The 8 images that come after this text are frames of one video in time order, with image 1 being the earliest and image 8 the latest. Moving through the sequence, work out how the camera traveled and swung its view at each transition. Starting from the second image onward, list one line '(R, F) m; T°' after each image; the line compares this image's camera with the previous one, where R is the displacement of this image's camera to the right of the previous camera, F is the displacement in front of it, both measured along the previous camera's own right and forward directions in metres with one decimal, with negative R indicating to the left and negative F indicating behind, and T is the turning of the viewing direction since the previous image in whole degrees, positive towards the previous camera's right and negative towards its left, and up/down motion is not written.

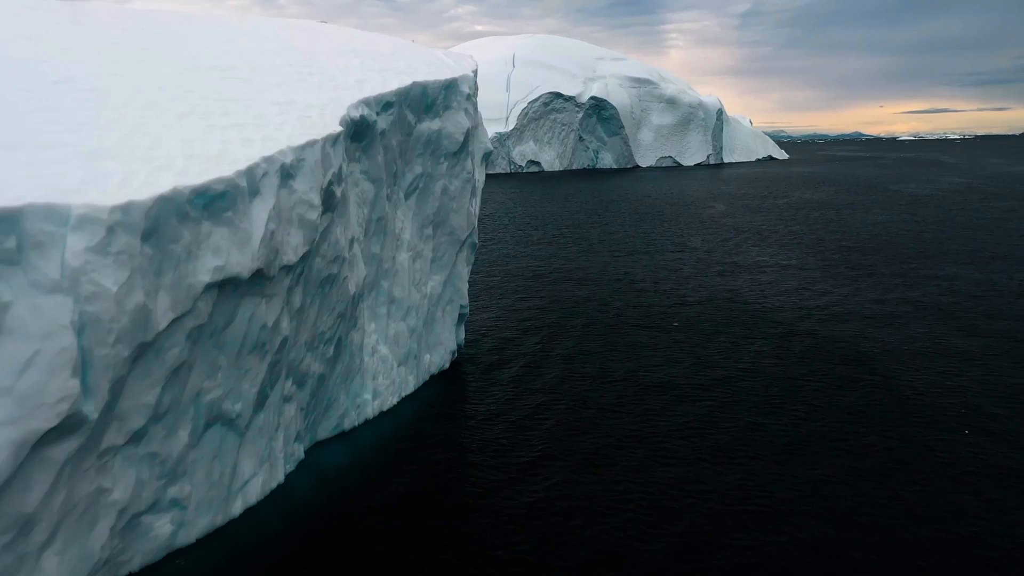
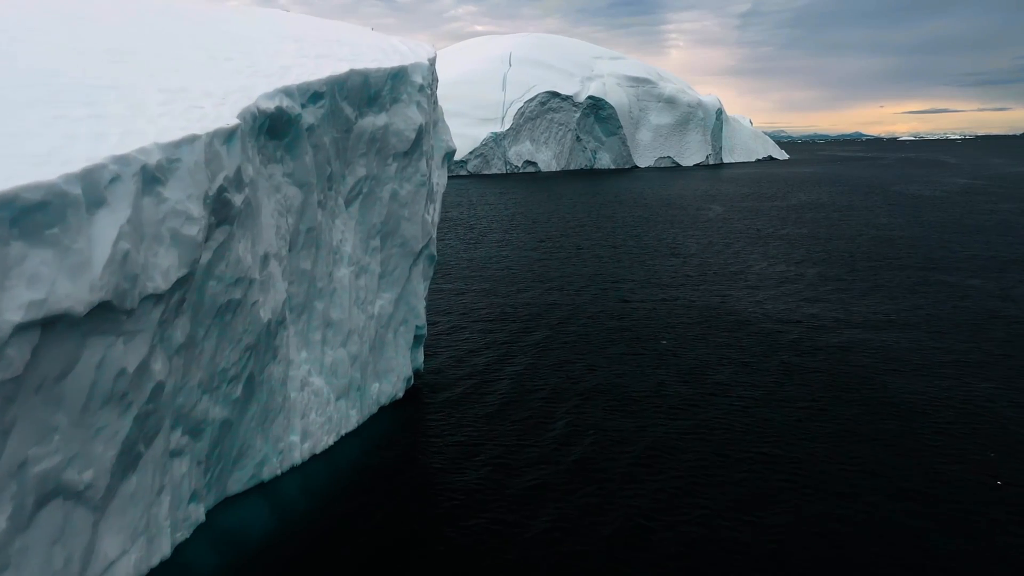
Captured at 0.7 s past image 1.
(+1.6, +2.3) m; 0°
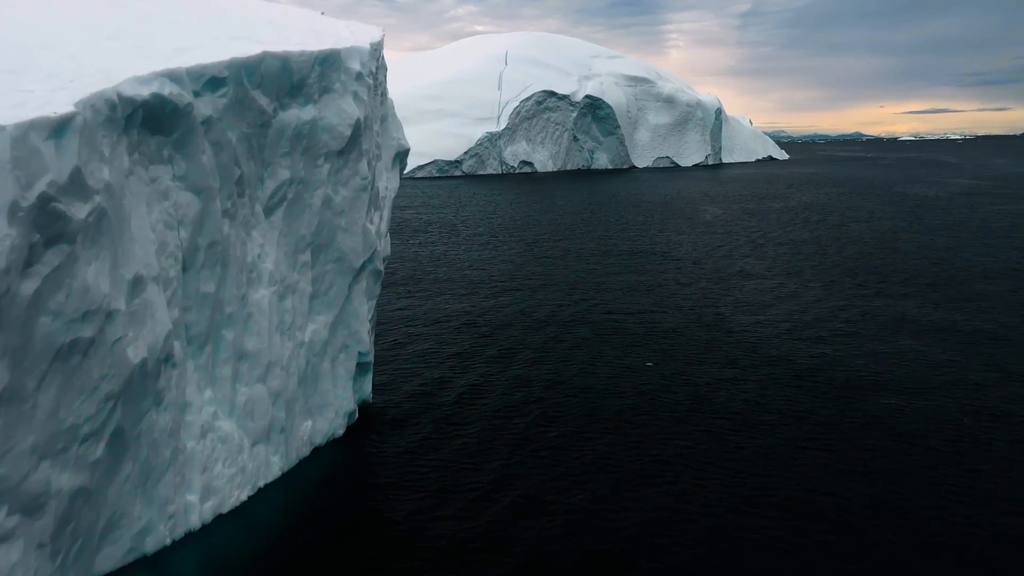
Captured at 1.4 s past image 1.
(+1.6, +2.3) m; 0°
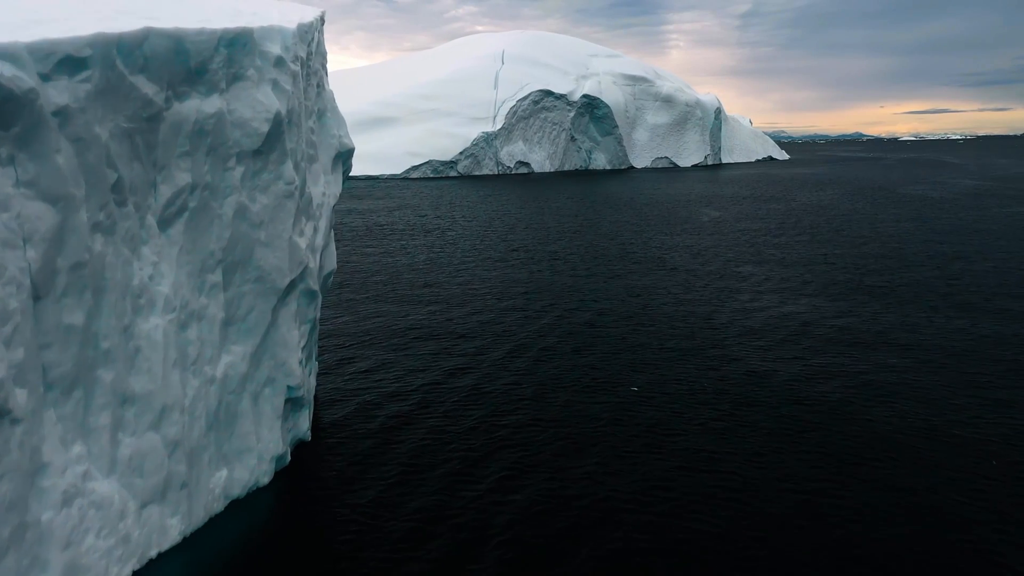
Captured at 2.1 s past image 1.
(+1.4, +2.2) m; 0°
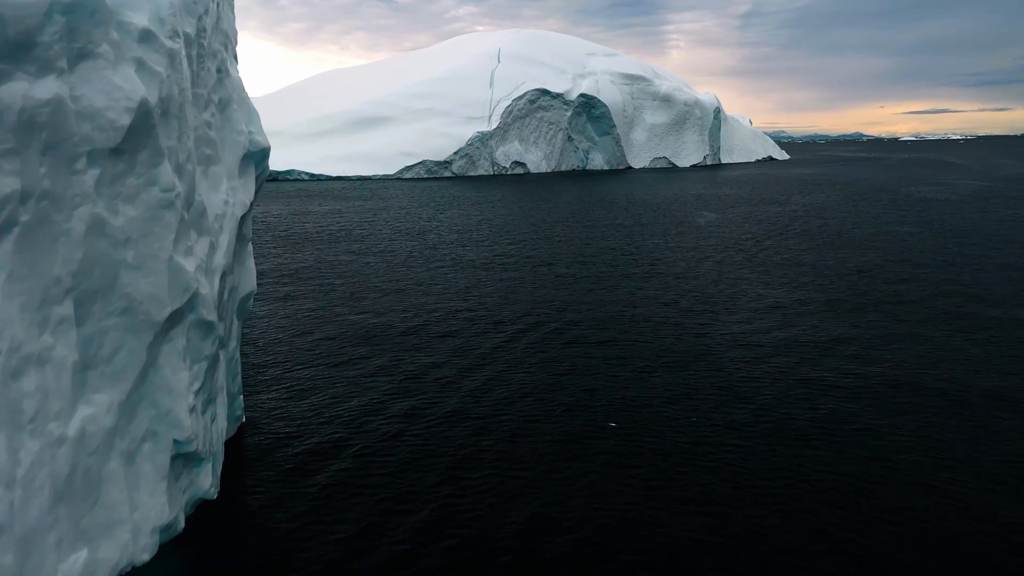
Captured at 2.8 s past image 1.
(+1.6, +2.4) m; 0°
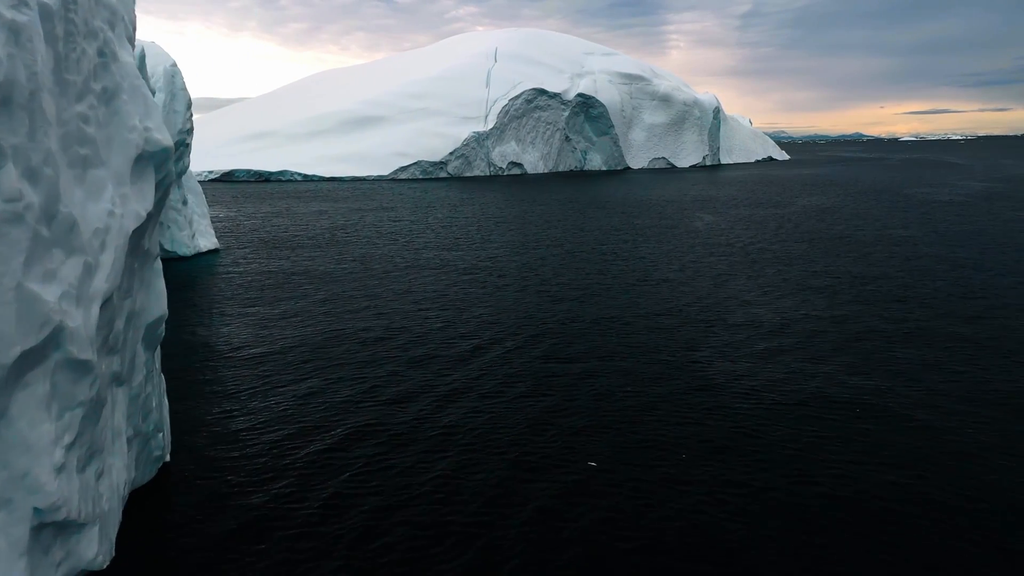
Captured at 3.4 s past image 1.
(+1.2, +2.0) m; 0°
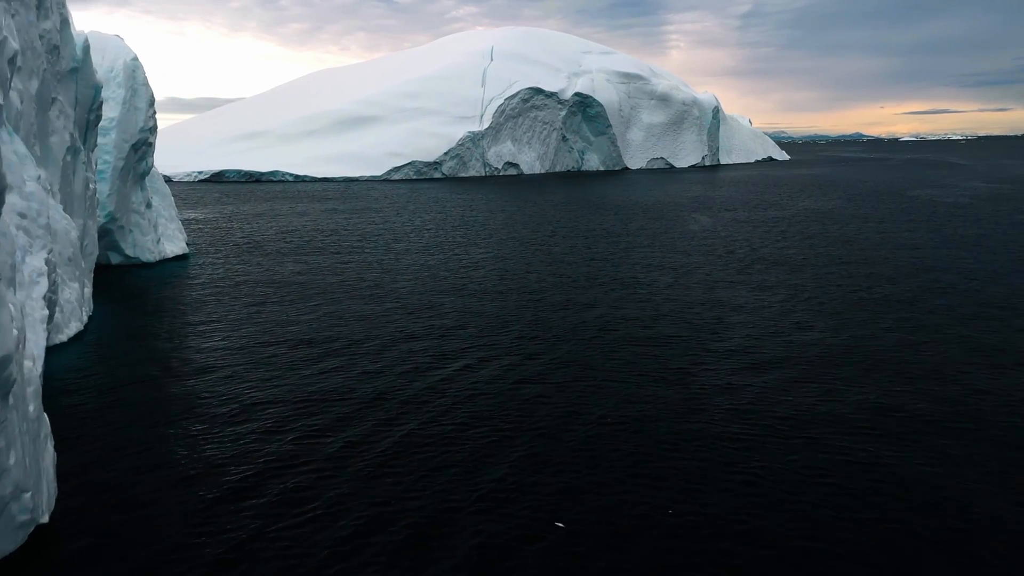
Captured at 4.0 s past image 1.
(+1.5, +2.3) m; 0°
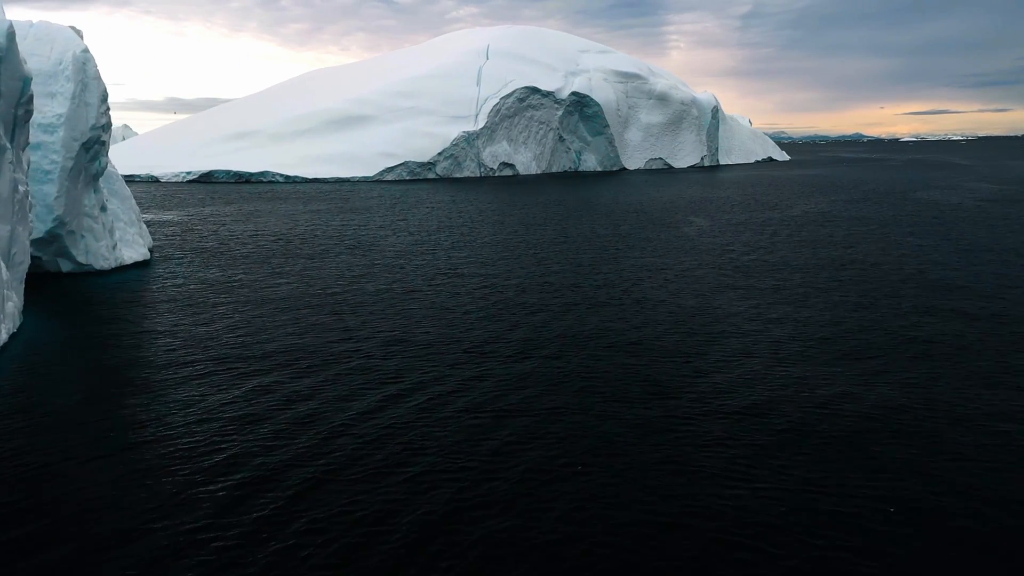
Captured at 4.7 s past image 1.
(+1.8, +2.5) m; 0°
